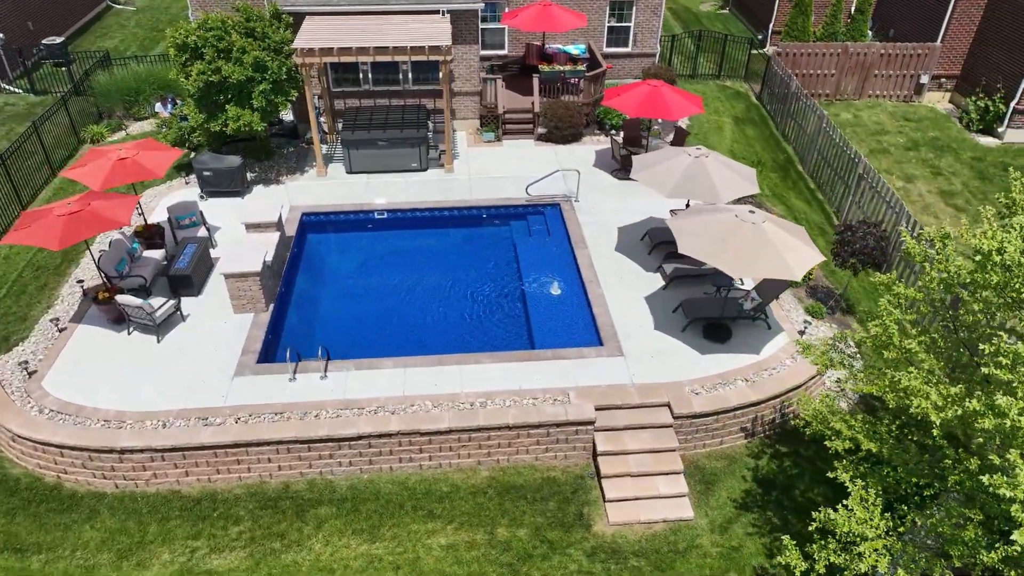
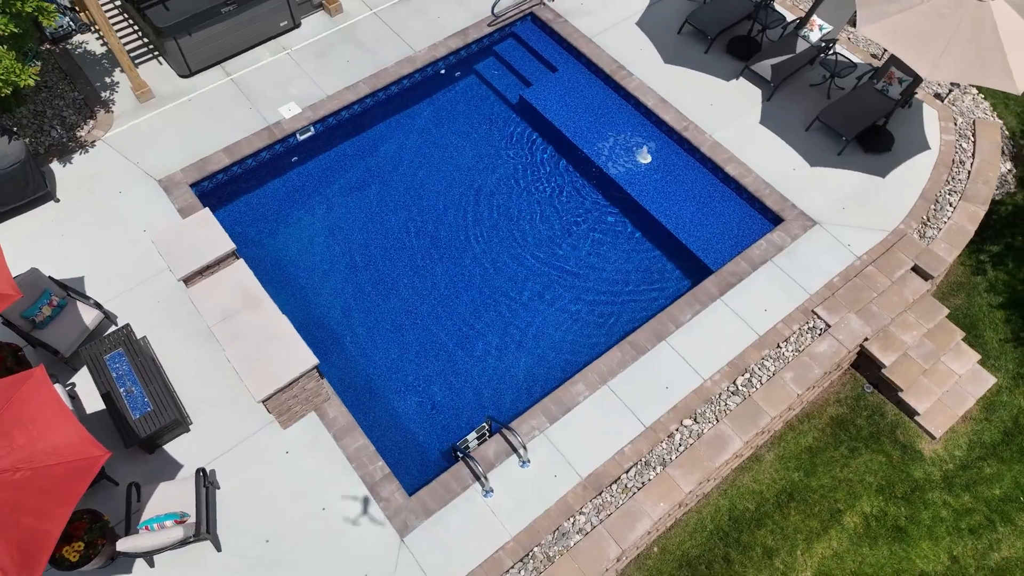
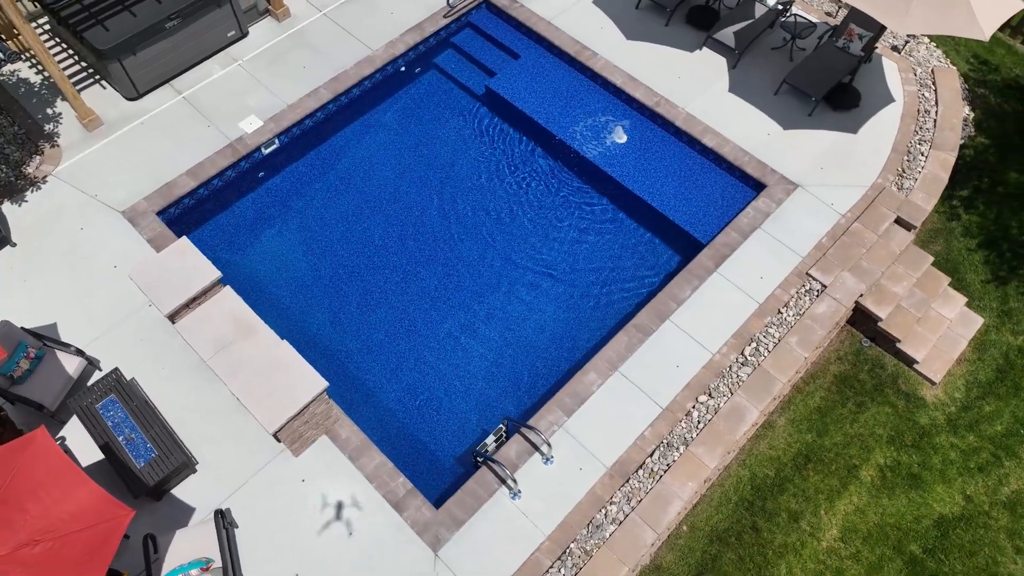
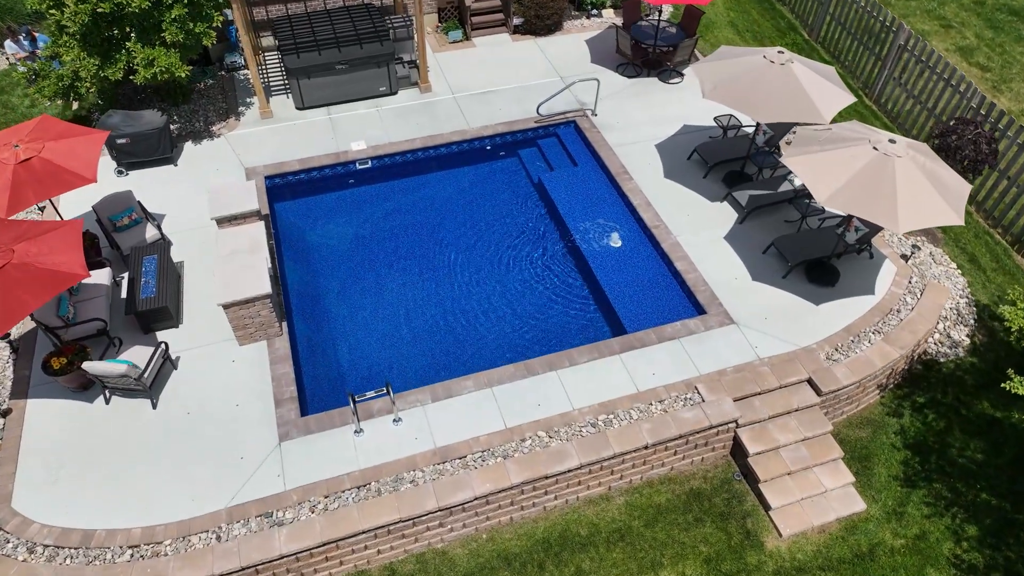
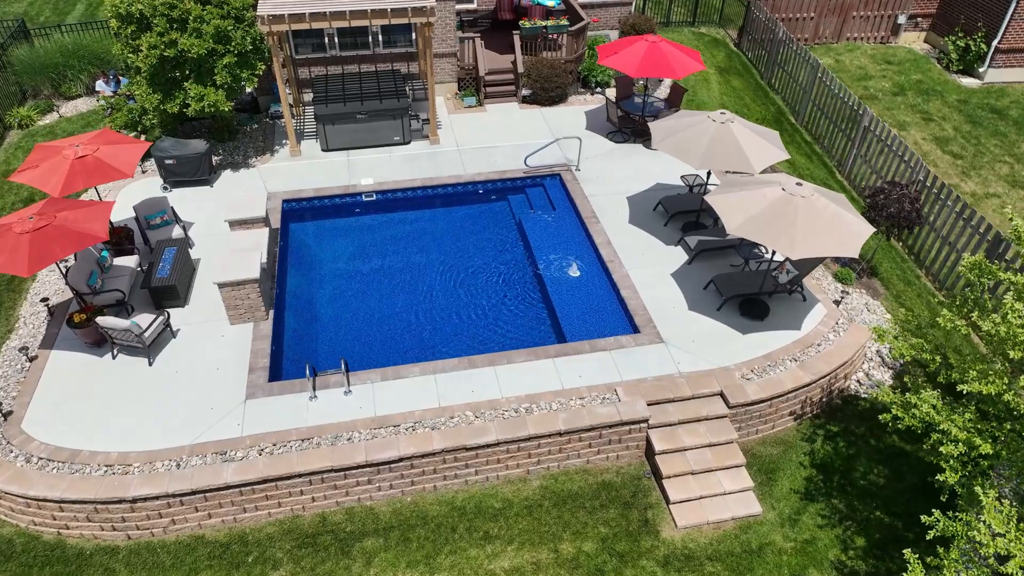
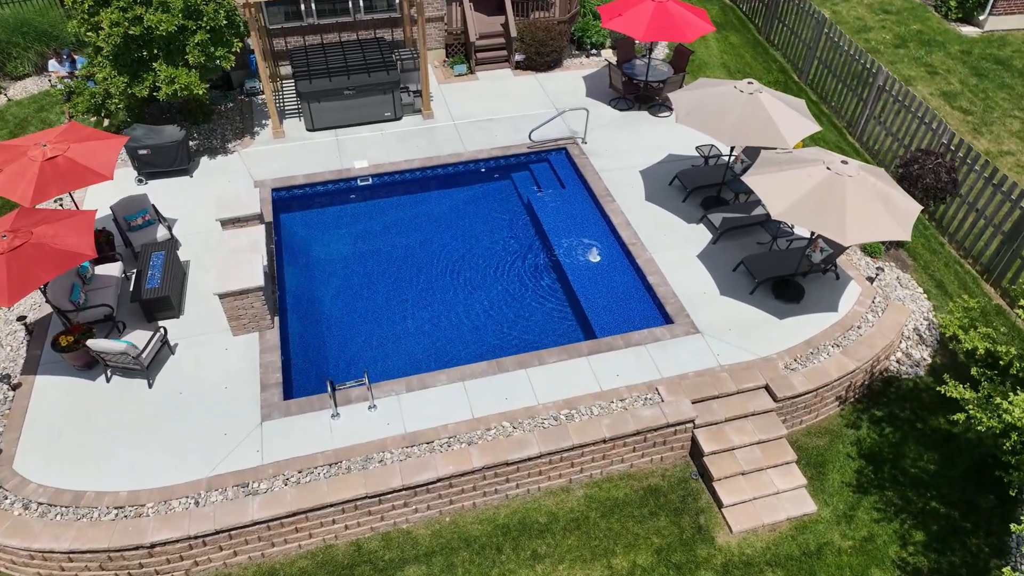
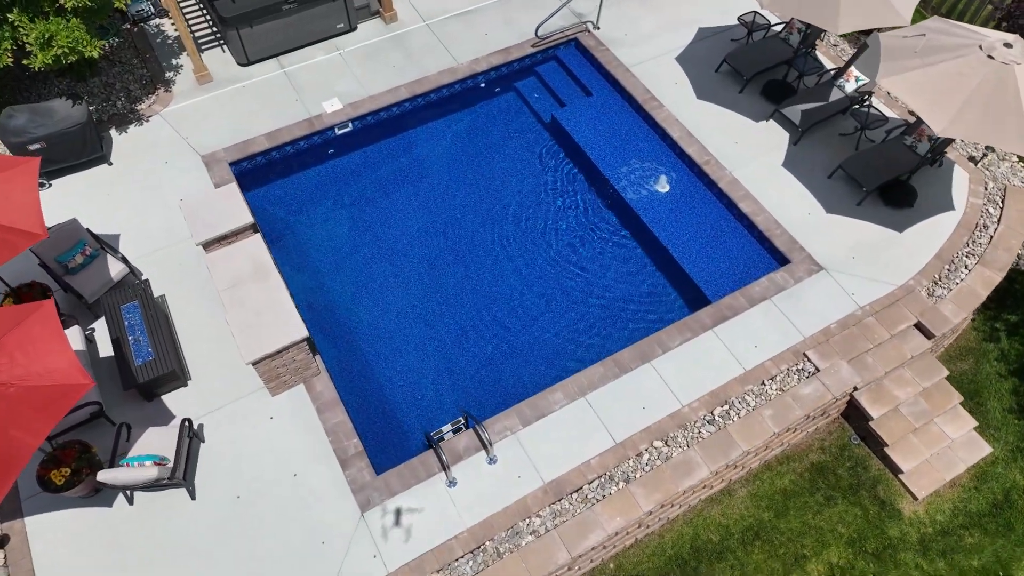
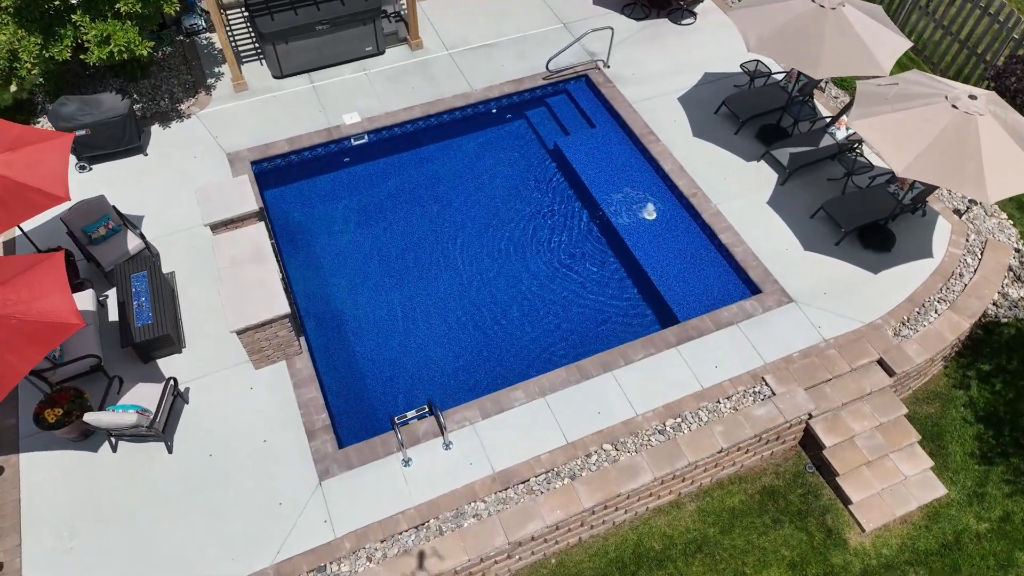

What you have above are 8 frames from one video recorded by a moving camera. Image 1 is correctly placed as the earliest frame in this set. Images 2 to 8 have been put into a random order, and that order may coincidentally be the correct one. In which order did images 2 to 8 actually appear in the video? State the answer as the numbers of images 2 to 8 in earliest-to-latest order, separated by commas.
5, 6, 4, 8, 7, 2, 3
